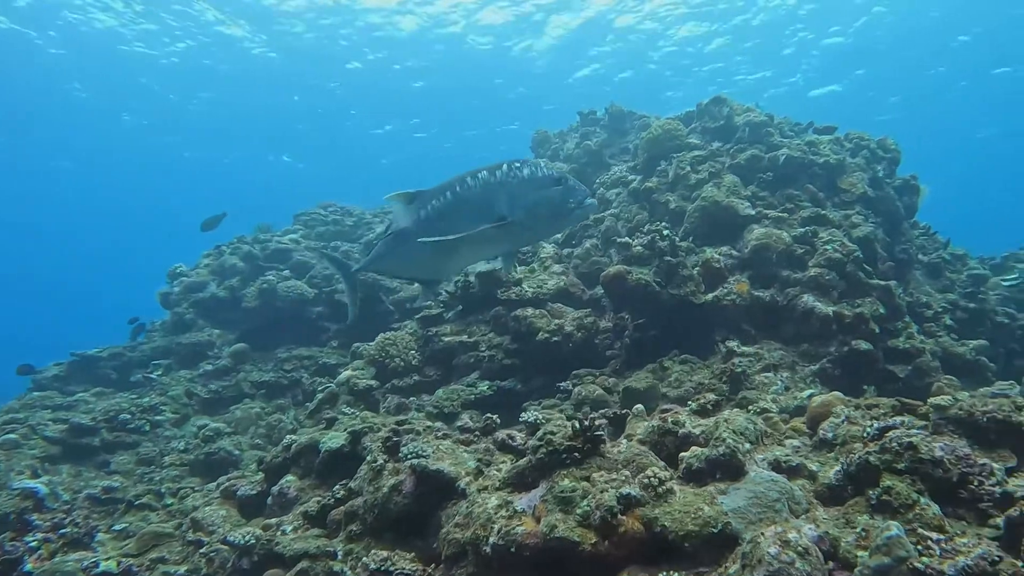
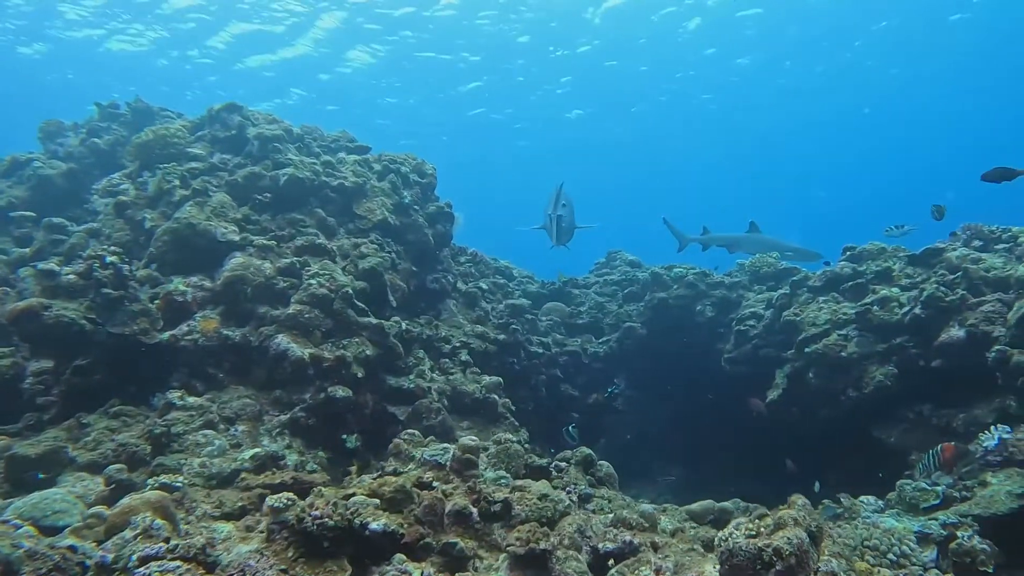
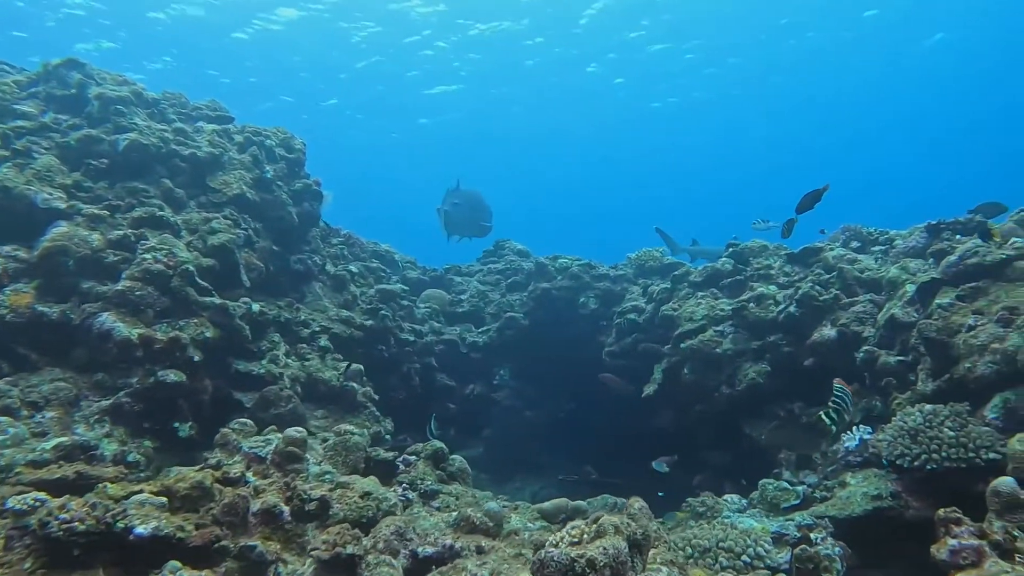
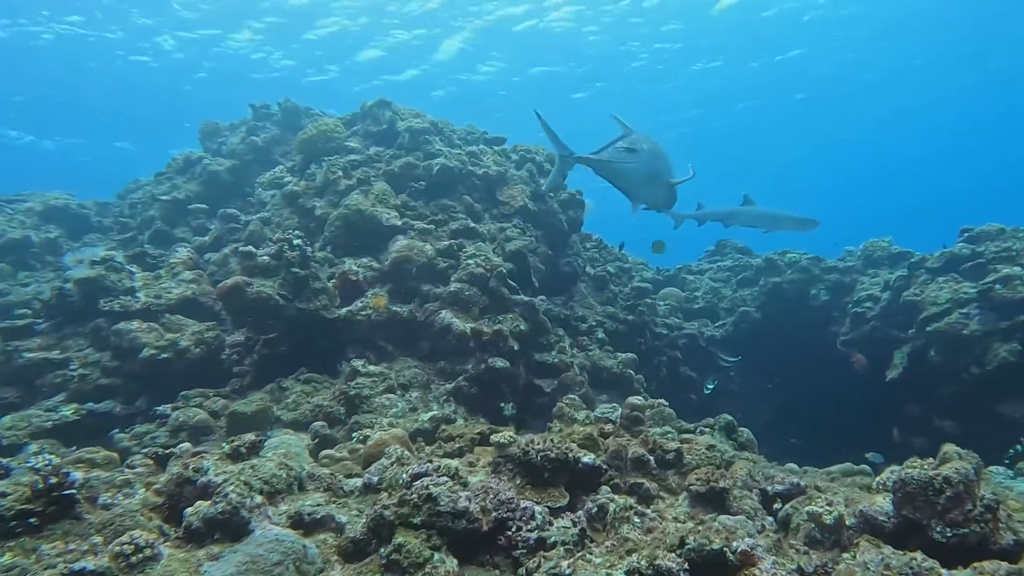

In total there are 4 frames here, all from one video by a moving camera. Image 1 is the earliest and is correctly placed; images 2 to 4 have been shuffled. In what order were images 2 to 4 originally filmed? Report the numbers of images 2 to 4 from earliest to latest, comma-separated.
4, 2, 3
